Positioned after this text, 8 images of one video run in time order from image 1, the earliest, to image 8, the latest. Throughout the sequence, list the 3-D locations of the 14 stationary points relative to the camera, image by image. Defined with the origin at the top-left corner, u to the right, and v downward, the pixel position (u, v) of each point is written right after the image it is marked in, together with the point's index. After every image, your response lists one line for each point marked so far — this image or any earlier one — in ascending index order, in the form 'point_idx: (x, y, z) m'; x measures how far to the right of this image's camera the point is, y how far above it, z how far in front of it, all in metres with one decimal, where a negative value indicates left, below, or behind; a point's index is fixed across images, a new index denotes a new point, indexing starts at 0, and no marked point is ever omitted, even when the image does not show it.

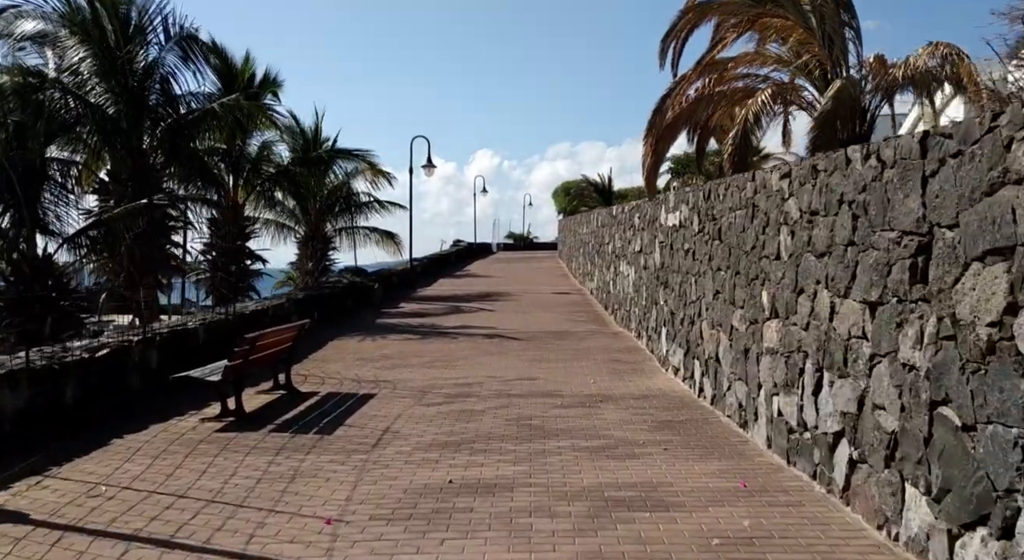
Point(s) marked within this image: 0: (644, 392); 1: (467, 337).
0: (+1.5, -1.3, +9.8) m
1: (-0.8, -1.0, +15.5) m
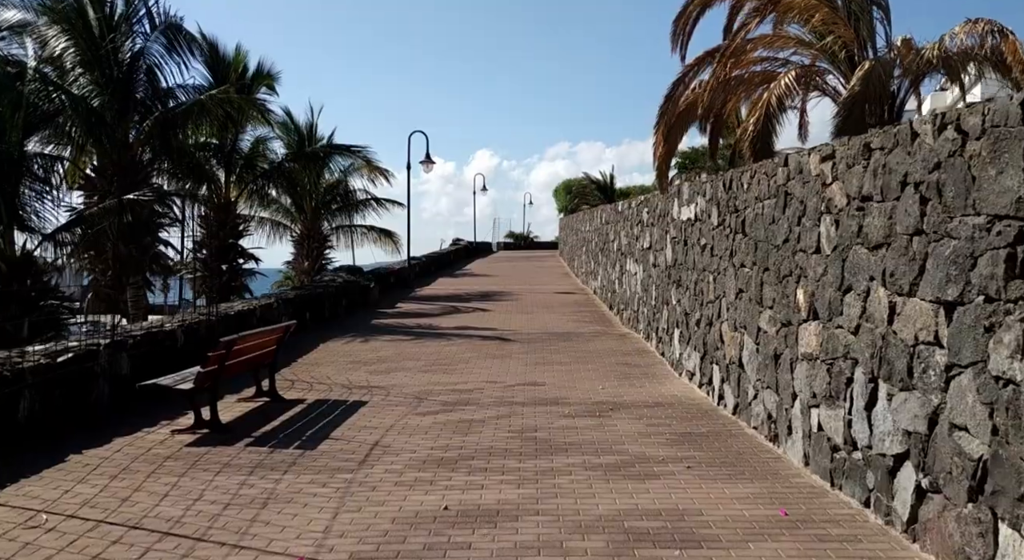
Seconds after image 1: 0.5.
0: (+1.5, -1.2, +9.1) m
1: (-0.8, -1.0, +14.7) m
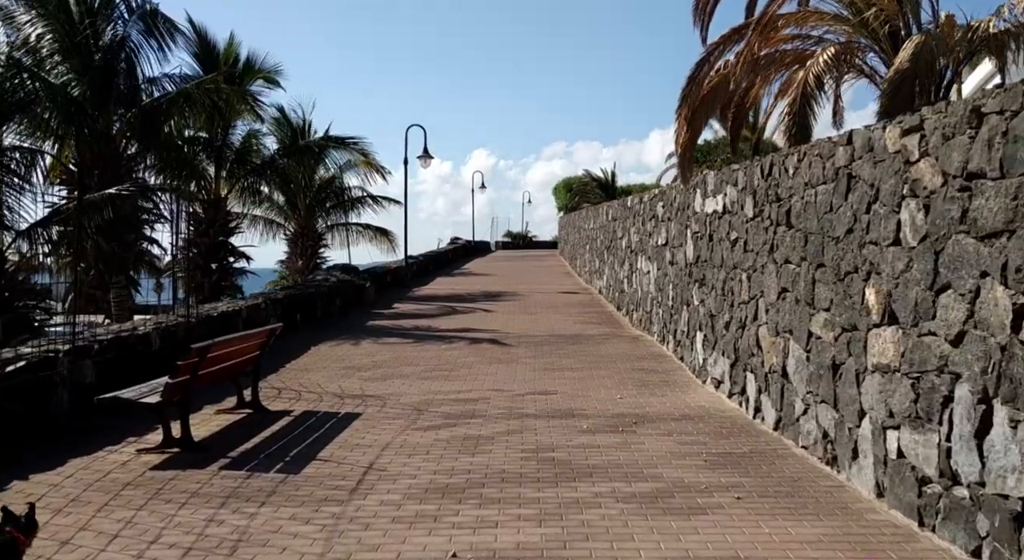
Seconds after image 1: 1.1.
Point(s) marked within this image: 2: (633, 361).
0: (+1.6, -1.2, +8.1) m
1: (-0.7, -1.0, +13.8) m
2: (+1.6, -1.1, +11.5) m
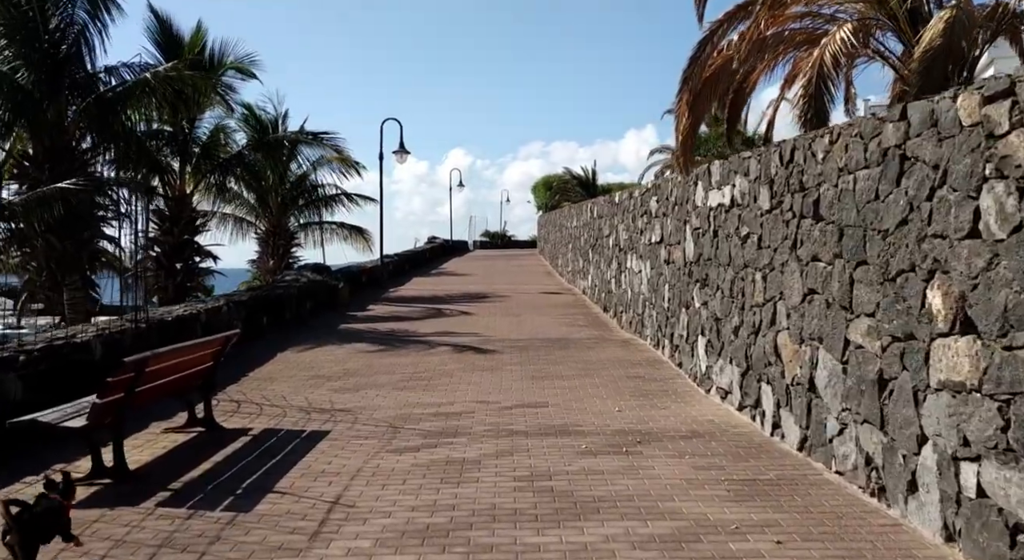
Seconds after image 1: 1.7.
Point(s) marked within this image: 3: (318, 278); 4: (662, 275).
0: (+1.5, -1.2, +7.3) m
1: (-0.9, -1.0, +12.9) m
2: (+1.4, -1.1, +10.7) m
3: (-4.1, 0.0, +18.5) m
4: (+2.0, +0.1, +11.5) m
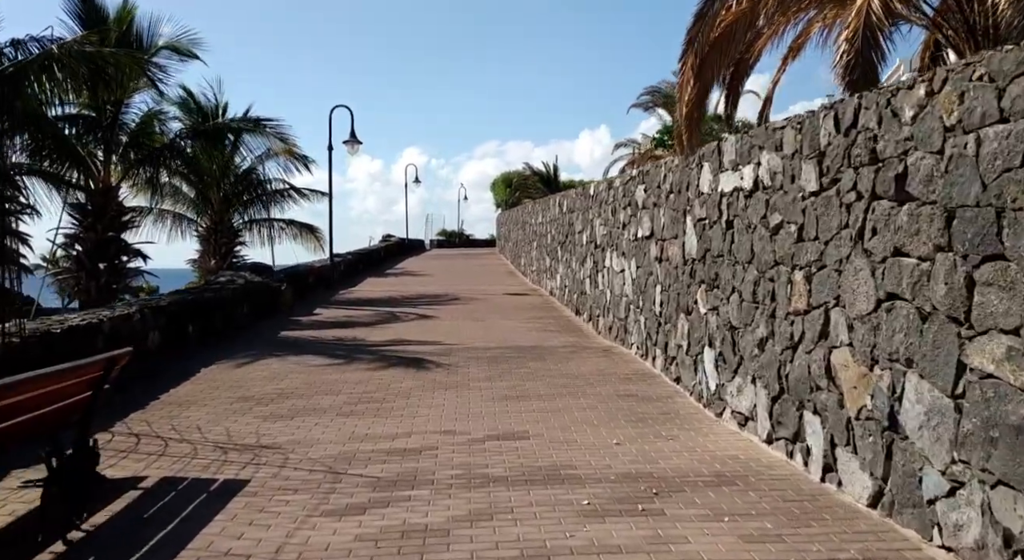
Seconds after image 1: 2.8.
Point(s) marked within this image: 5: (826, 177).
0: (+1.4, -1.2, +5.7) m
1: (-1.4, -1.0, +11.2) m
2: (+1.1, -1.1, +9.1) m
3: (-4.9, 0.0, +16.6) m
4: (+1.6, +0.1, +10.0) m
5: (+1.9, +0.6, +5.3) m
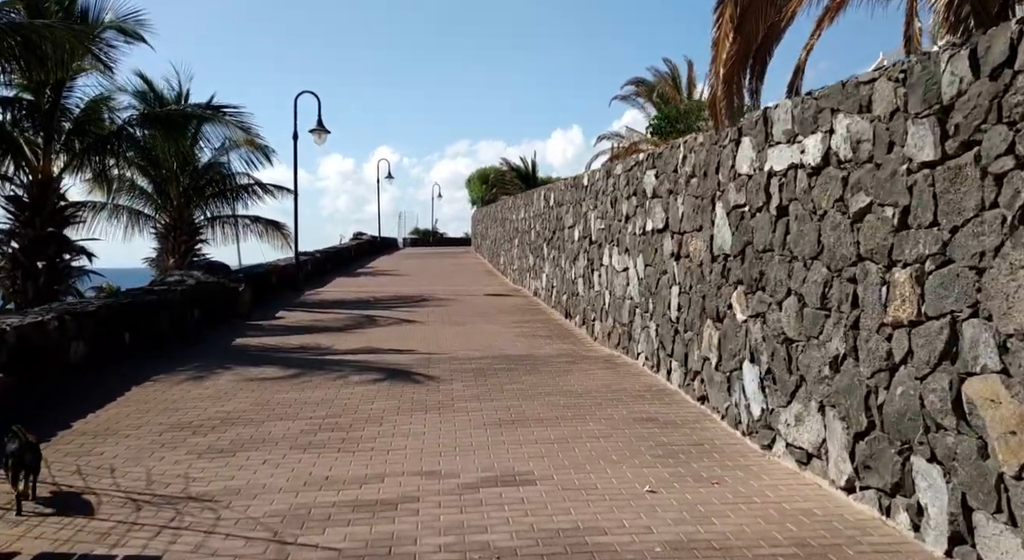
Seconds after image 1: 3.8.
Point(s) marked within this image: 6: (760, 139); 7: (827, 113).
0: (+1.4, -1.2, +4.2) m
1: (-1.5, -1.0, +9.7) m
2: (+1.0, -1.1, +7.6) m
3: (-5.1, 0.0, +15.0) m
4: (+1.5, +0.1, +8.5) m
5: (+2.0, +0.6, +3.9) m
6: (+1.7, +1.0, +6.1) m
7: (+1.8, +1.0, +5.1) m
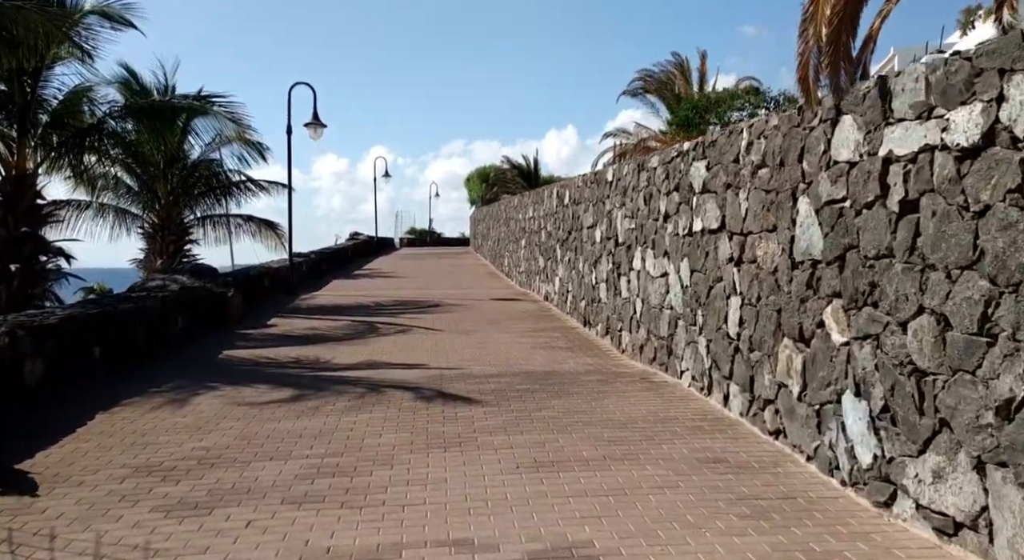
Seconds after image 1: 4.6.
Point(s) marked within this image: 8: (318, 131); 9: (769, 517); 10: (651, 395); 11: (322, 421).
0: (+1.7, -1.3, +3.0) m
1: (-1.3, -1.1, +8.4) m
2: (+1.3, -1.2, +6.4) m
3: (-4.9, -0.1, +13.7) m
4: (+1.8, 0.0, +7.3) m
5: (+2.2, +0.5, +2.6) m
6: (+2.0, +0.9, +4.9) m
7: (+2.1, +0.9, +3.9) m
8: (-4.3, +3.3, +19.5) m
9: (+1.4, -1.3, +4.7) m
10: (+1.3, -1.0, +8.0) m
11: (-1.6, -1.1, +7.2) m
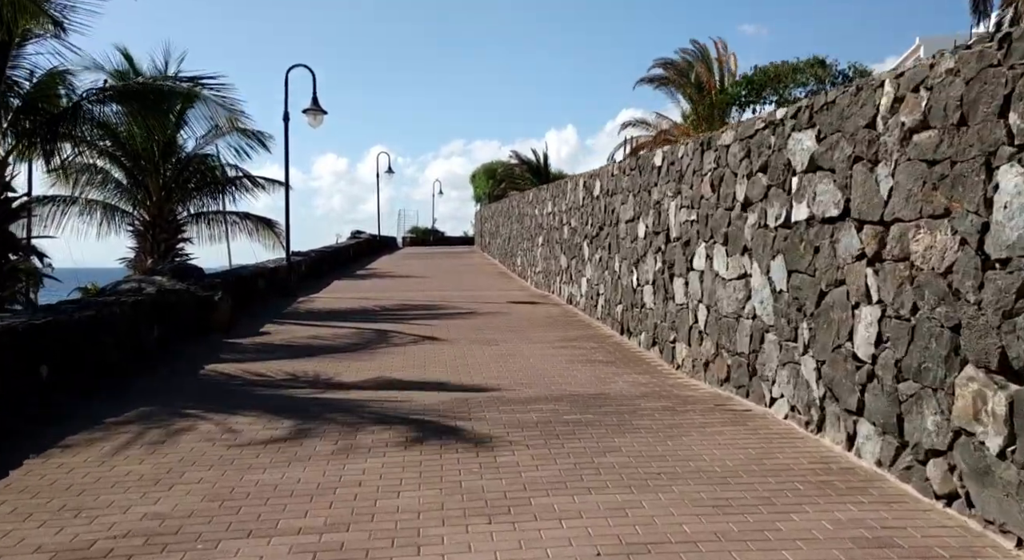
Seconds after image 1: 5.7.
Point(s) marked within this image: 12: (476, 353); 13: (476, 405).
0: (+2.0, -1.3, +1.2) m
1: (-0.9, -1.1, +6.6) m
2: (+1.6, -1.2, +4.6) m
3: (-4.6, -0.1, +11.9) m
4: (+2.1, 0.0, +5.5) m
5: (+2.6, +0.5, +0.8) m
6: (+2.4, +0.9, +3.1) m
7: (+2.5, +0.9, +2.1) m
8: (-3.9, +3.3, +17.7) m
9: (+1.8, -1.3, +2.9) m
10: (+1.6, -1.1, +6.3) m
11: (-1.2, -1.2, +5.4) m
12: (-0.4, -0.9, +10.3) m
13: (-0.3, -1.1, +7.4) m
